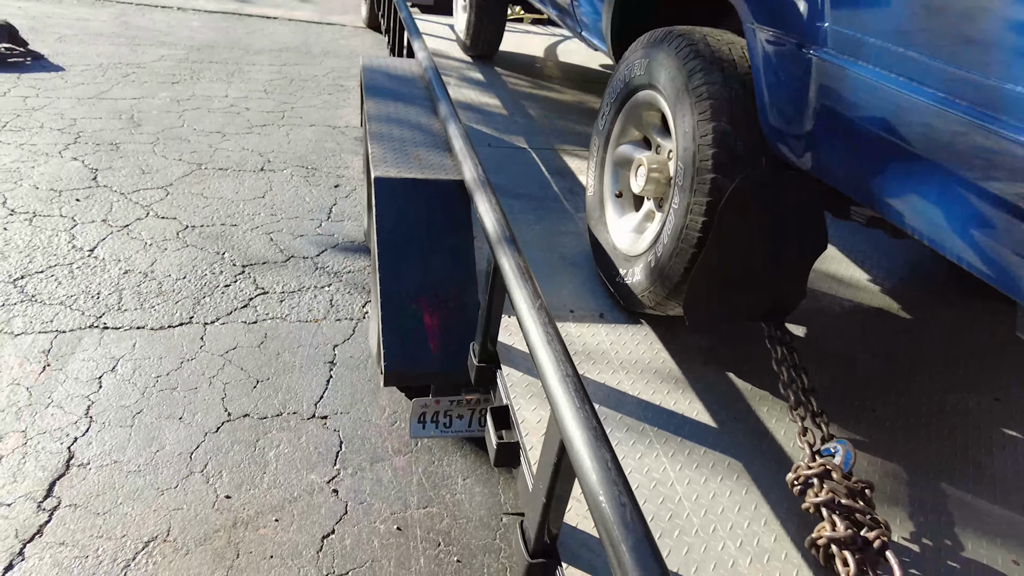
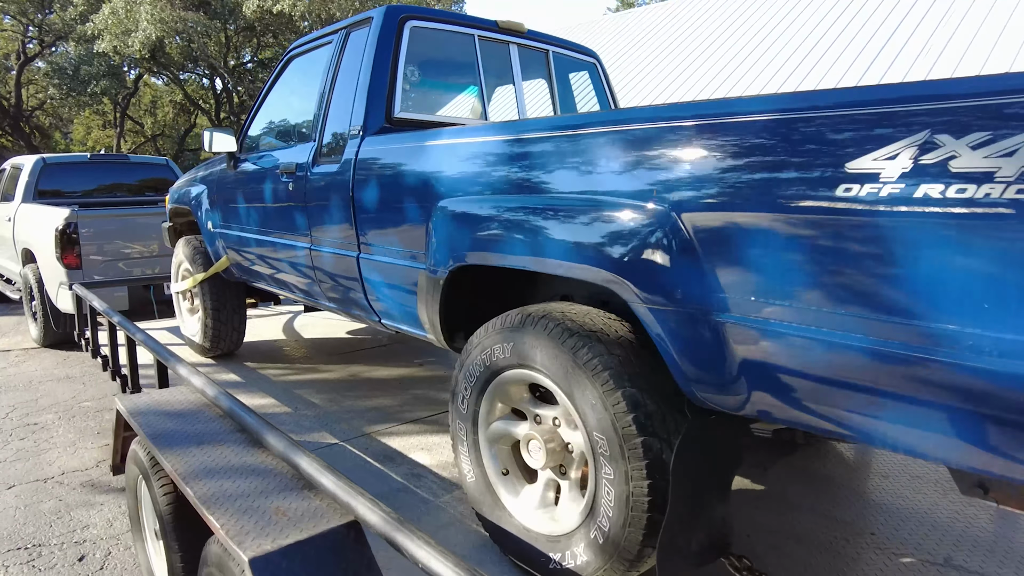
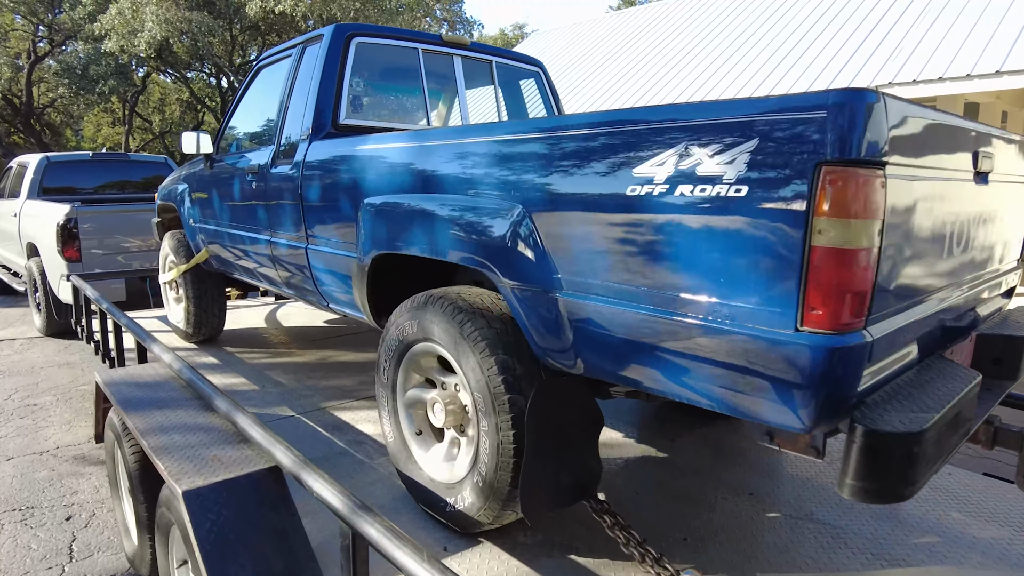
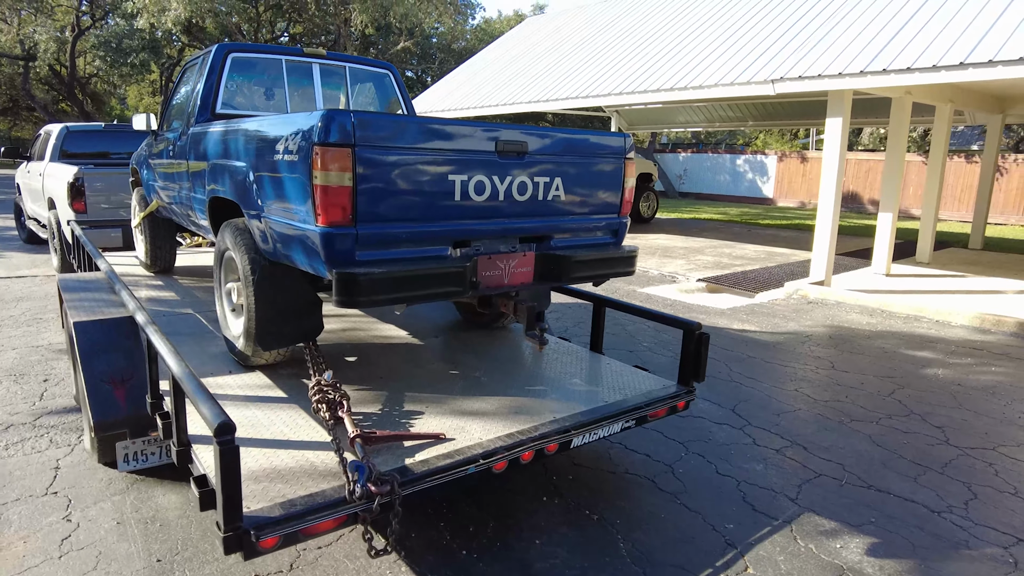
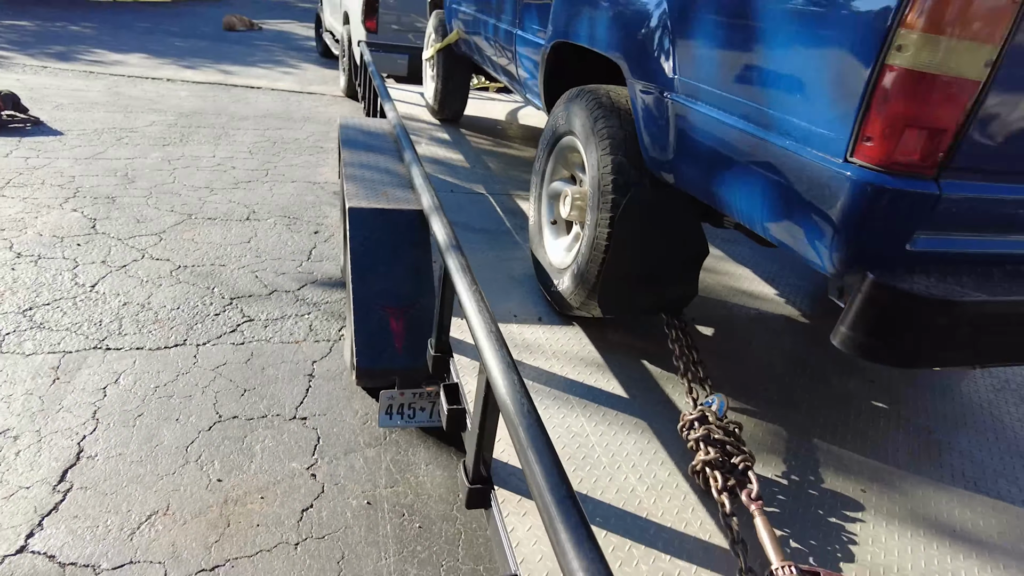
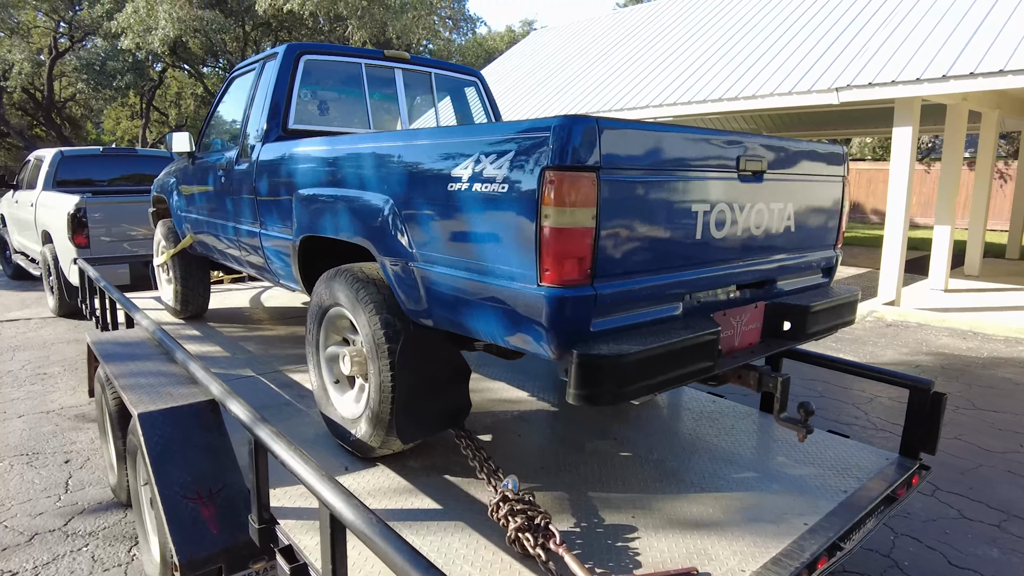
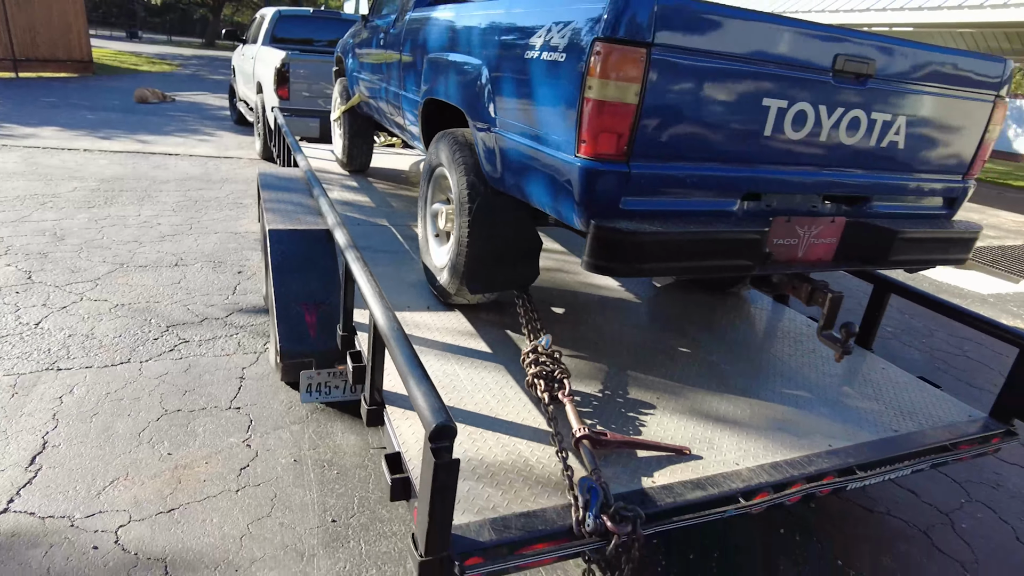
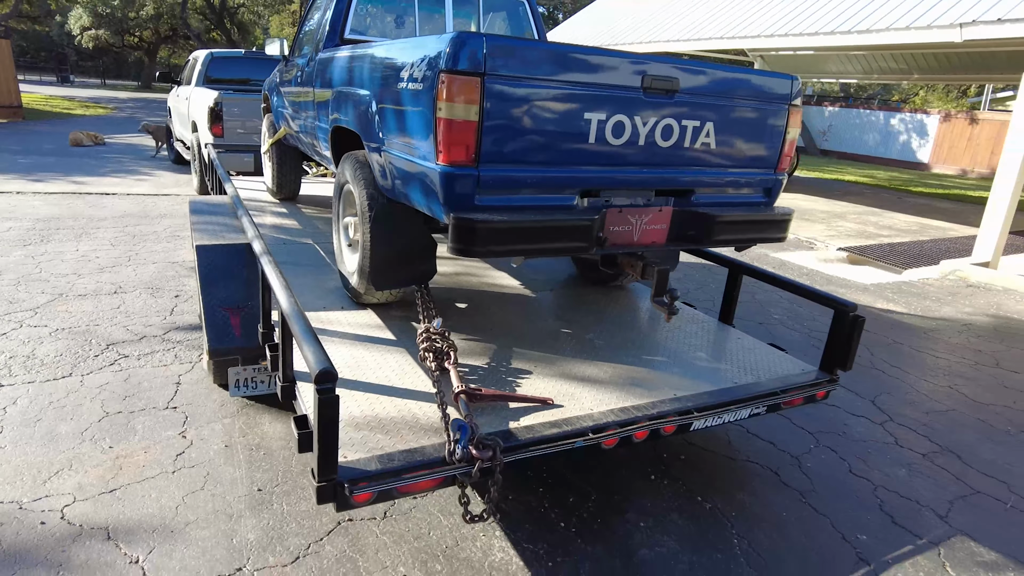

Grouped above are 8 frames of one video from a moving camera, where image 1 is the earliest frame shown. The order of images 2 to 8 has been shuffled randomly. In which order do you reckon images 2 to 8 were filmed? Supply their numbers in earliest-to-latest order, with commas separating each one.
5, 7, 8, 4, 6, 3, 2
